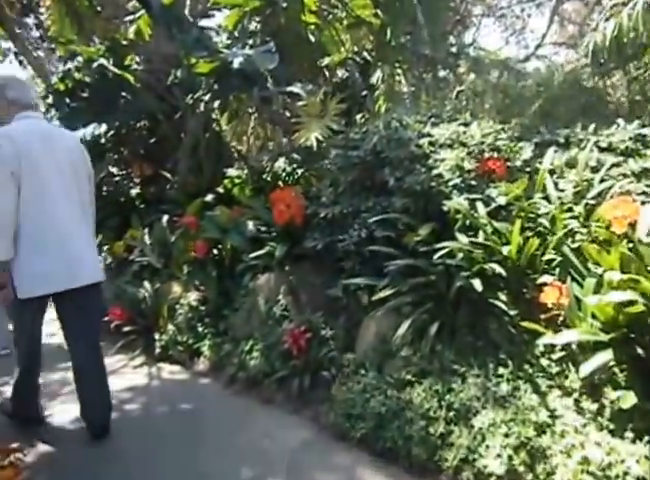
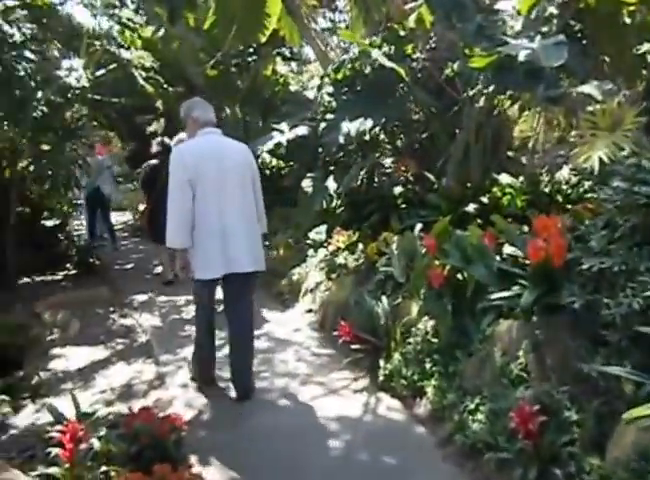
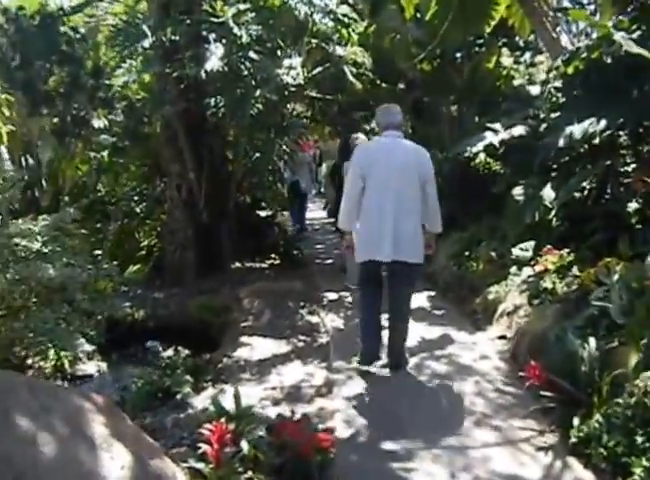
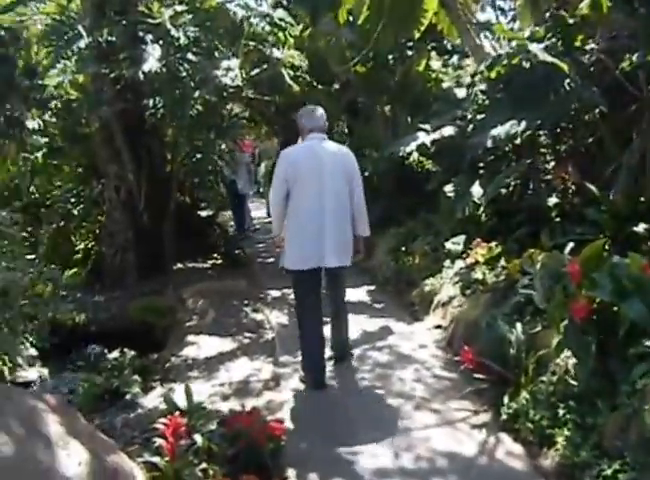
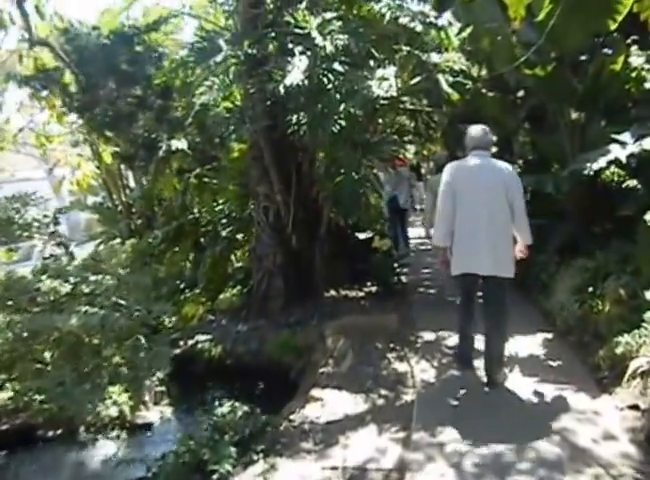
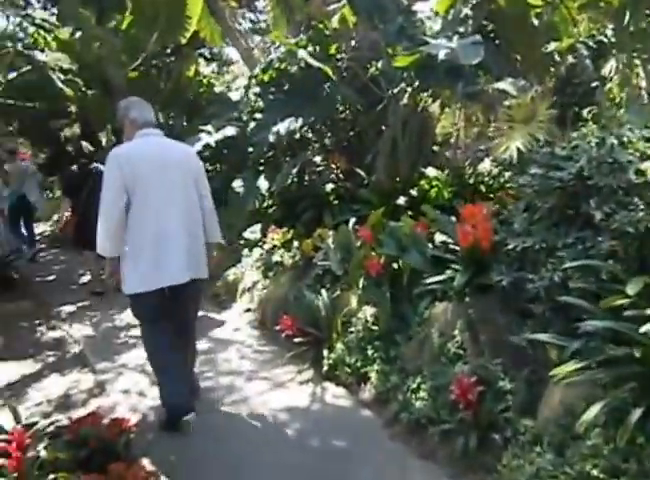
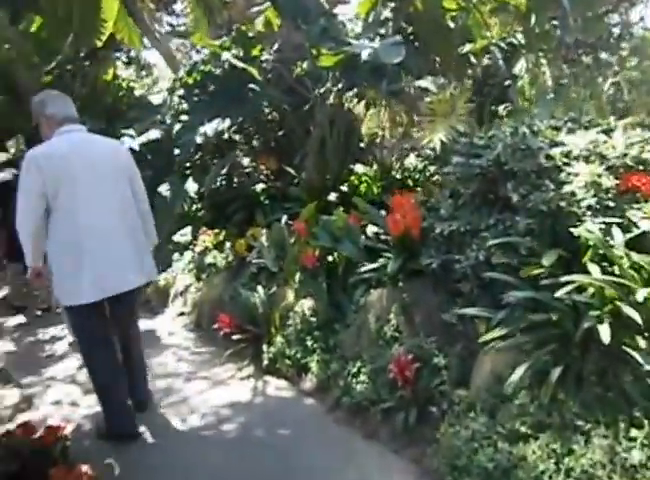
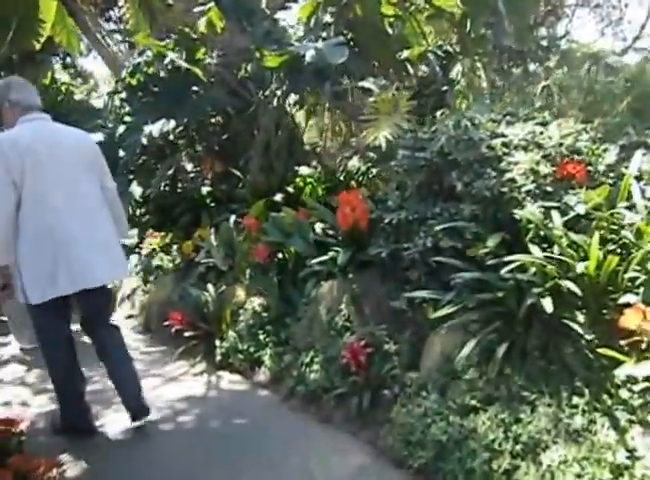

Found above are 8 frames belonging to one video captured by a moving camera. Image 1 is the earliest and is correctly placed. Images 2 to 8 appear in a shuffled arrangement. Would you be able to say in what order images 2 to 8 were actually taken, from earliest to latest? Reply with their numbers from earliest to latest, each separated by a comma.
8, 7, 6, 2, 4, 3, 5
